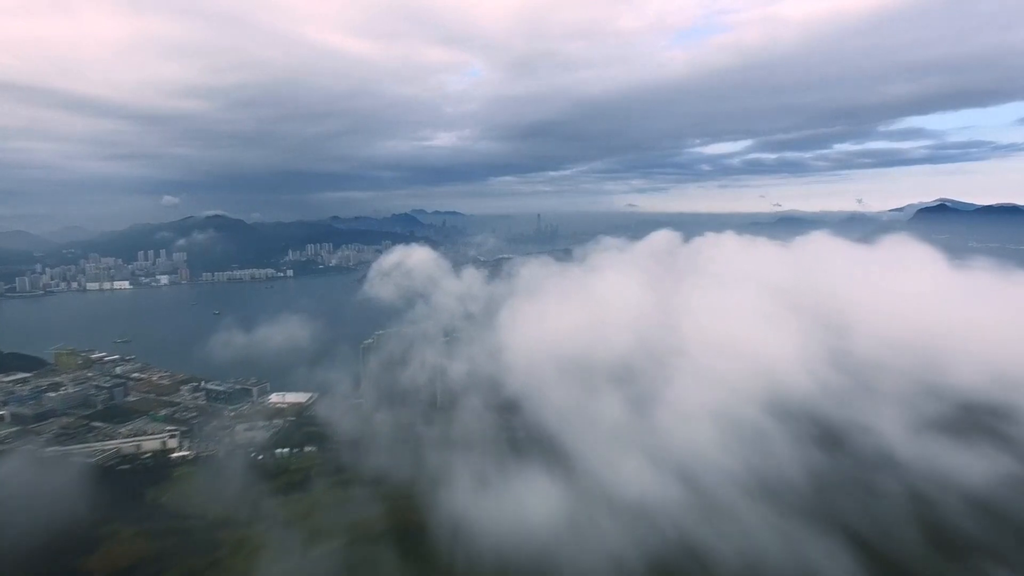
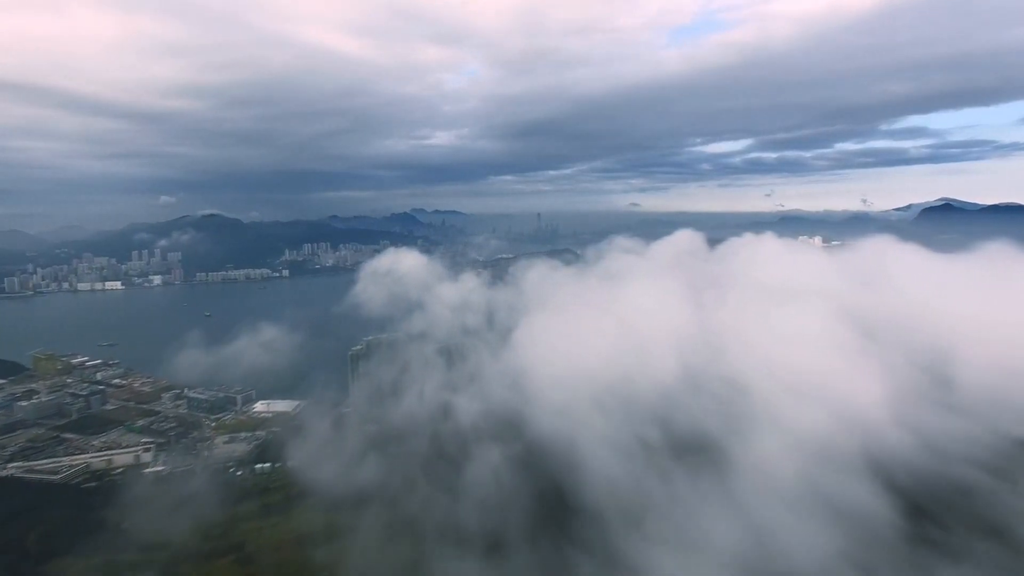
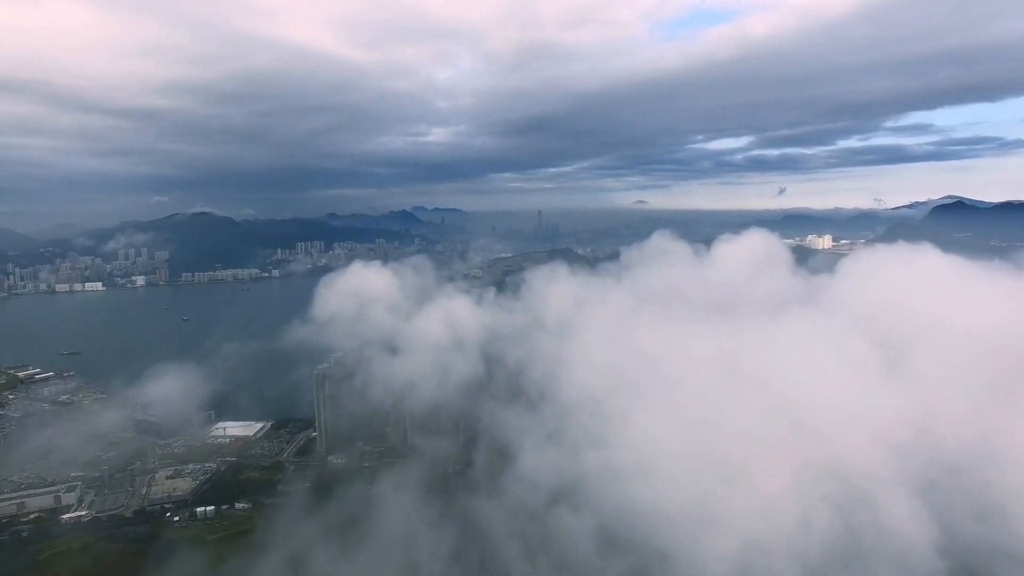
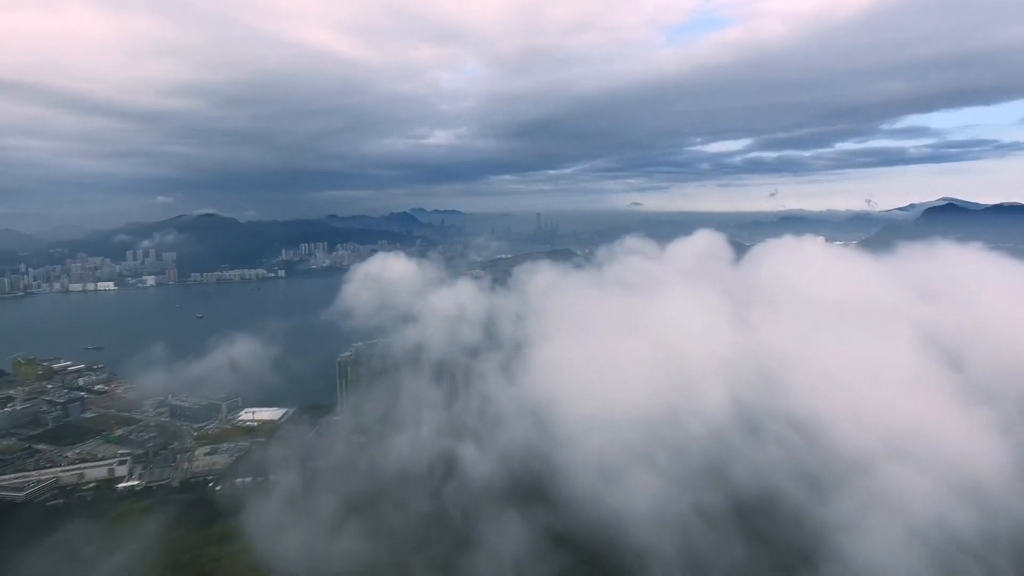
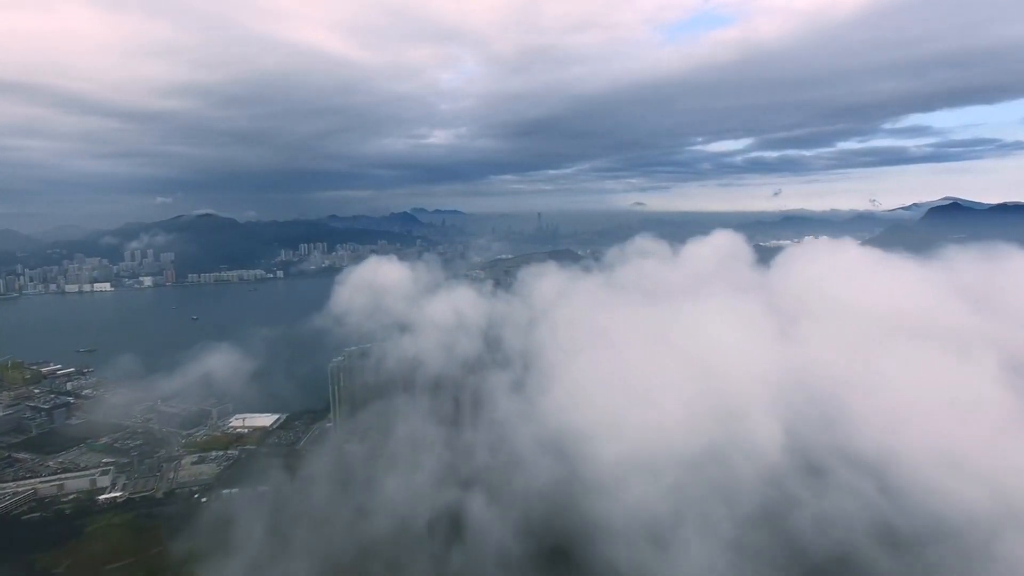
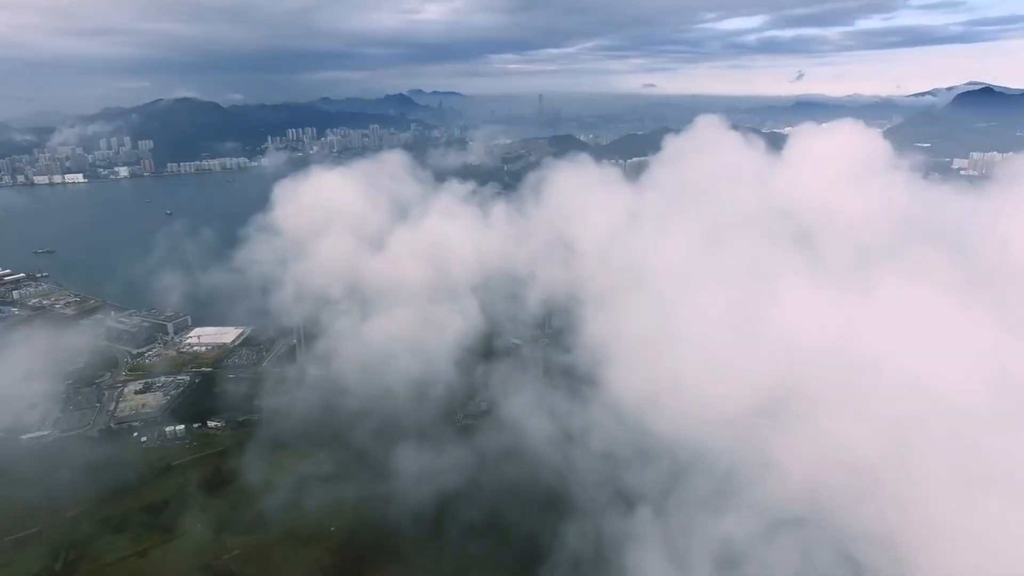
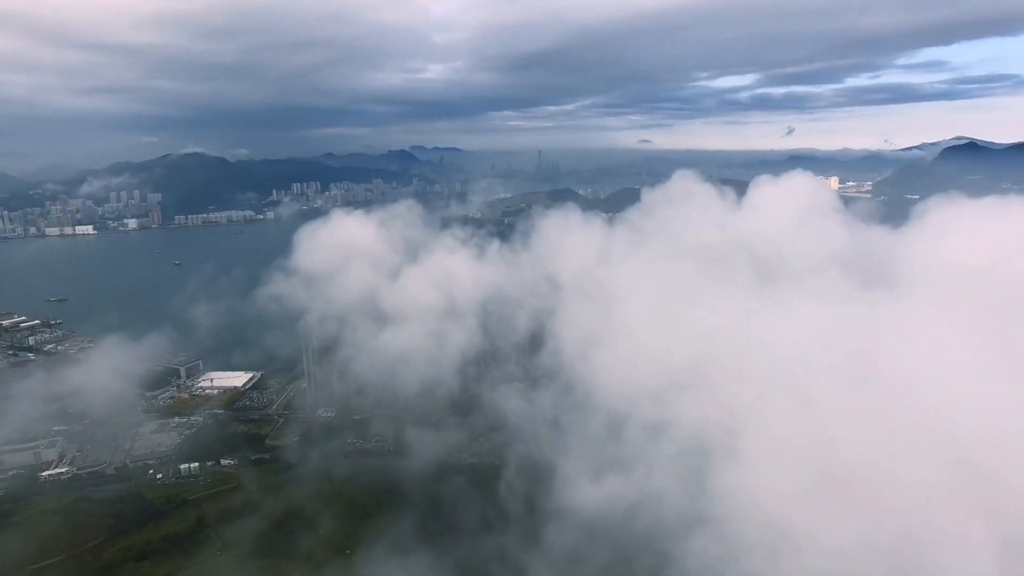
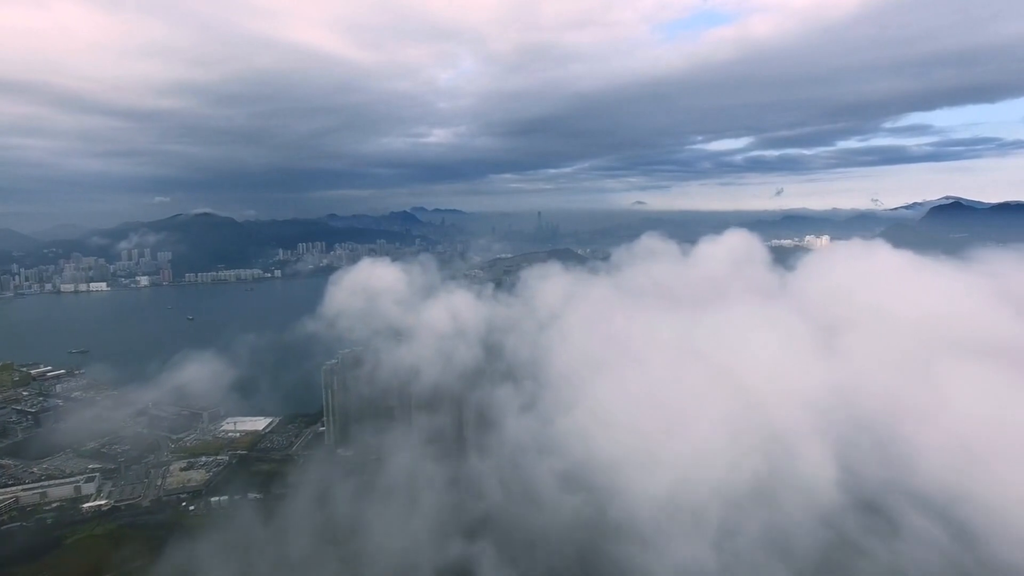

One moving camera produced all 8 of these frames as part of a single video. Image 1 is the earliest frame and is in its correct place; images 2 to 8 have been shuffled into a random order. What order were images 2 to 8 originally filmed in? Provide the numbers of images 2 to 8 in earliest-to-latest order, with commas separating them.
2, 4, 5, 8, 3, 7, 6
